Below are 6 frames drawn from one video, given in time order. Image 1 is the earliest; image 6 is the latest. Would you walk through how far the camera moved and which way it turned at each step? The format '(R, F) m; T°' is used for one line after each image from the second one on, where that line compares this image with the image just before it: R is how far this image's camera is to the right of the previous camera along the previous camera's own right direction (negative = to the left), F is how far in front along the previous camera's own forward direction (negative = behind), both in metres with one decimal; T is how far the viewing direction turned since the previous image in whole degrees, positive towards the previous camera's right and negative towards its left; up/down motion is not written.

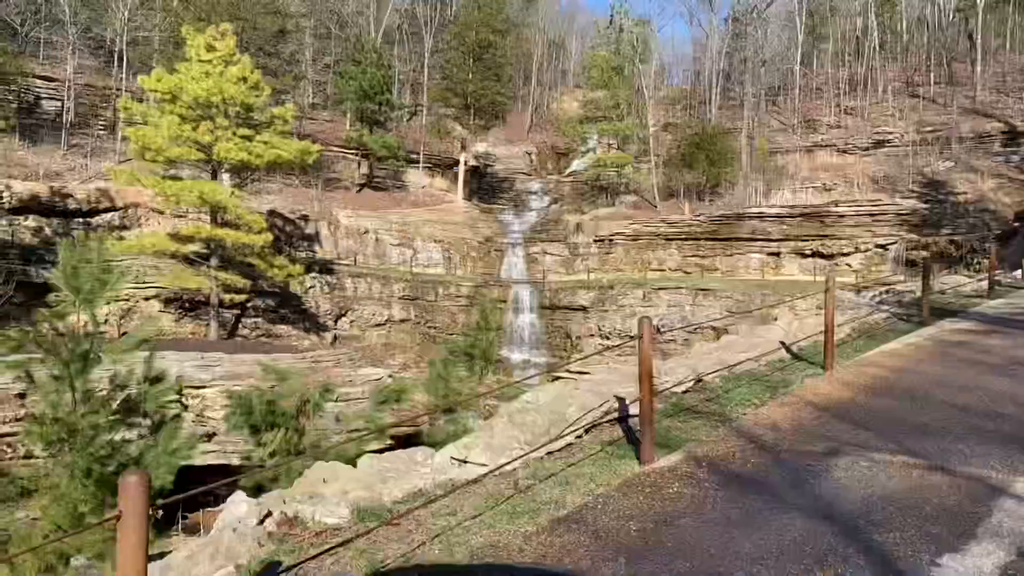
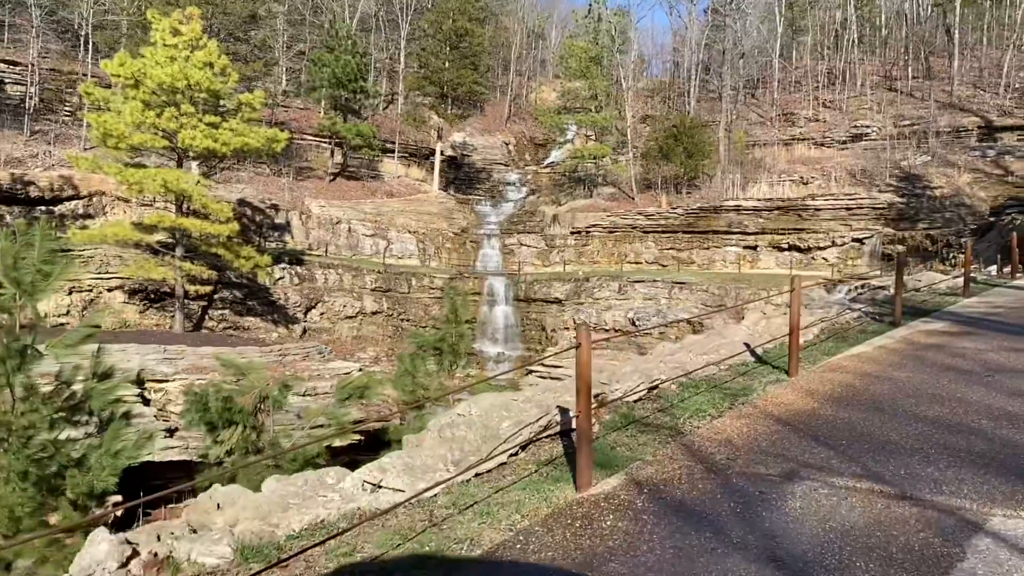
(+0.2, +0.4) m; +1°
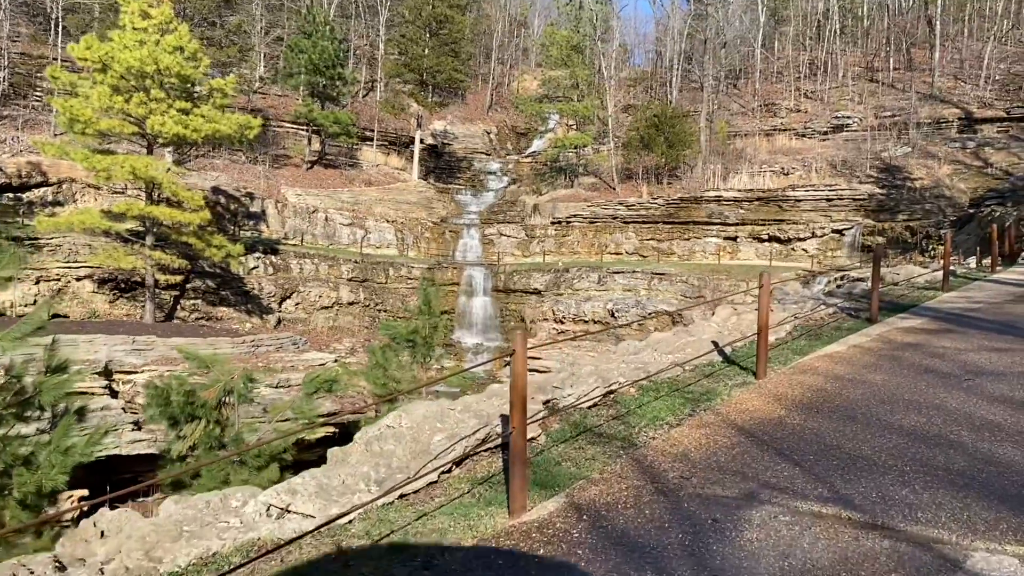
(+0.2, +0.4) m; +1°
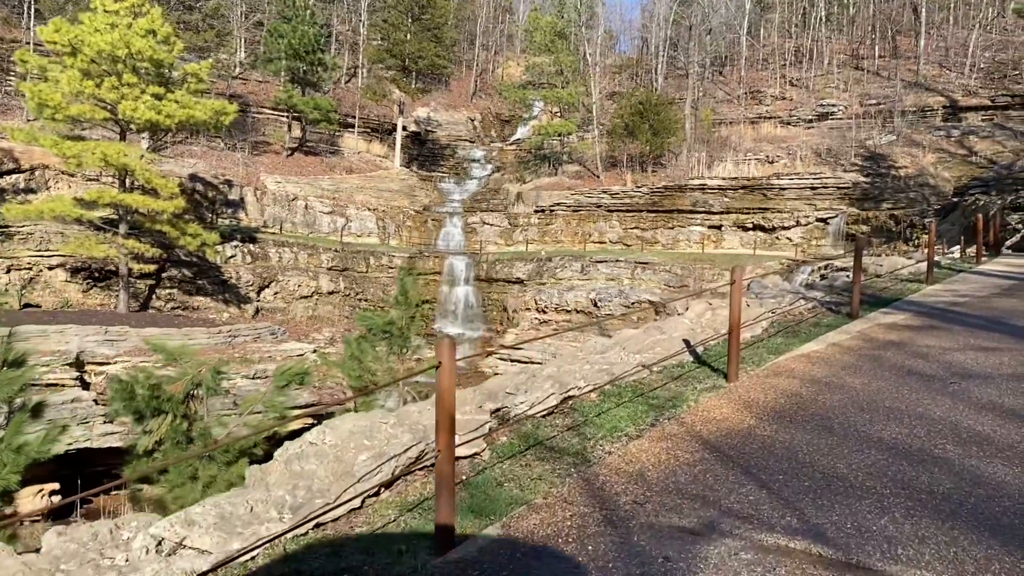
(+0.2, +0.4) m; +1°
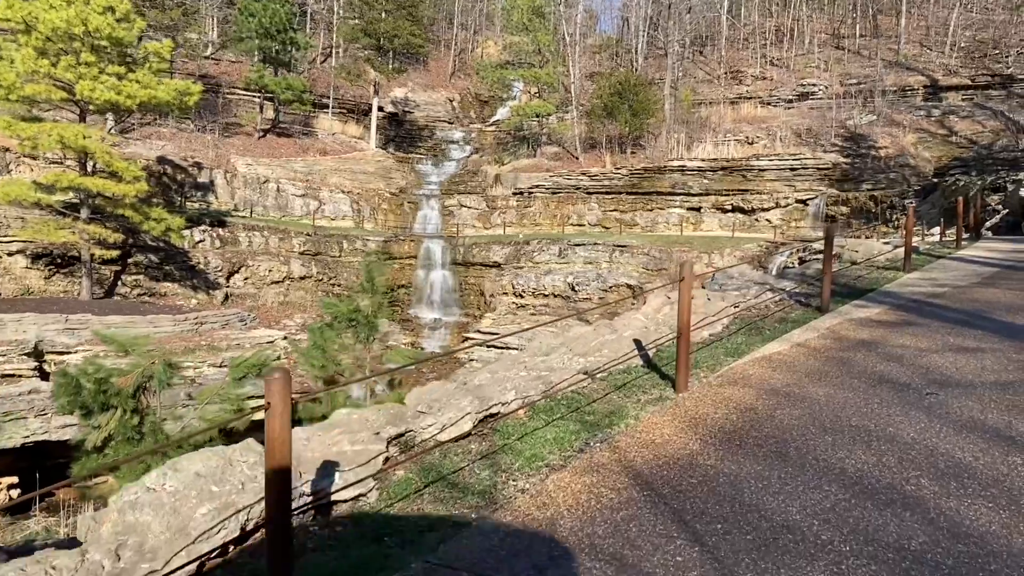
(+0.3, +0.6) m; +1°
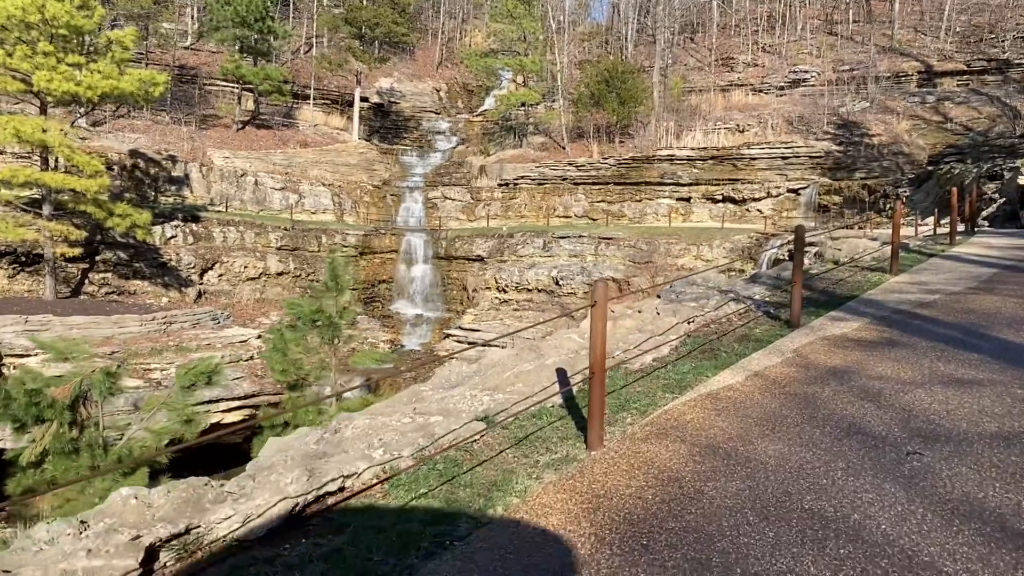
(+0.5, +0.9) m; 0°
